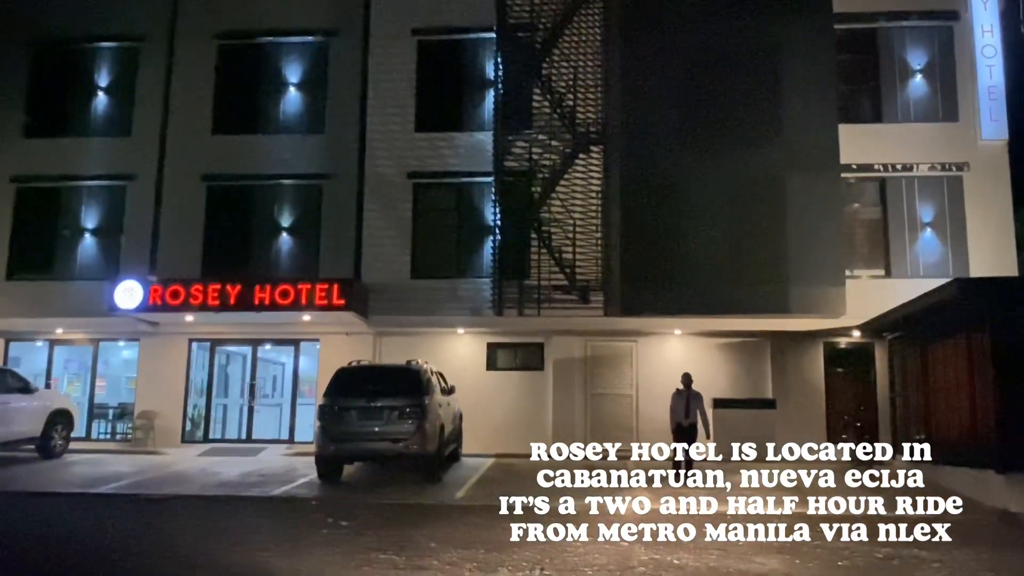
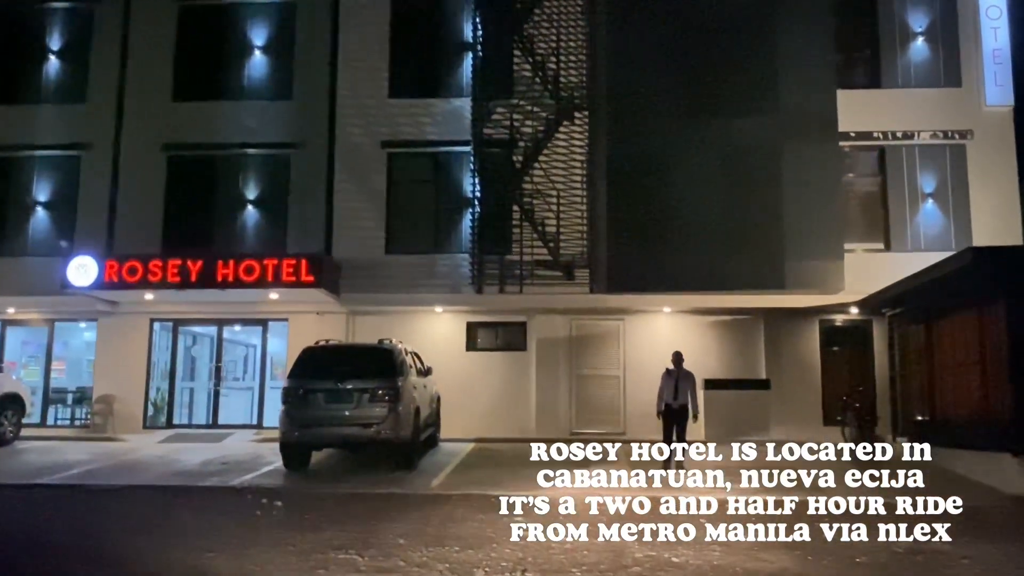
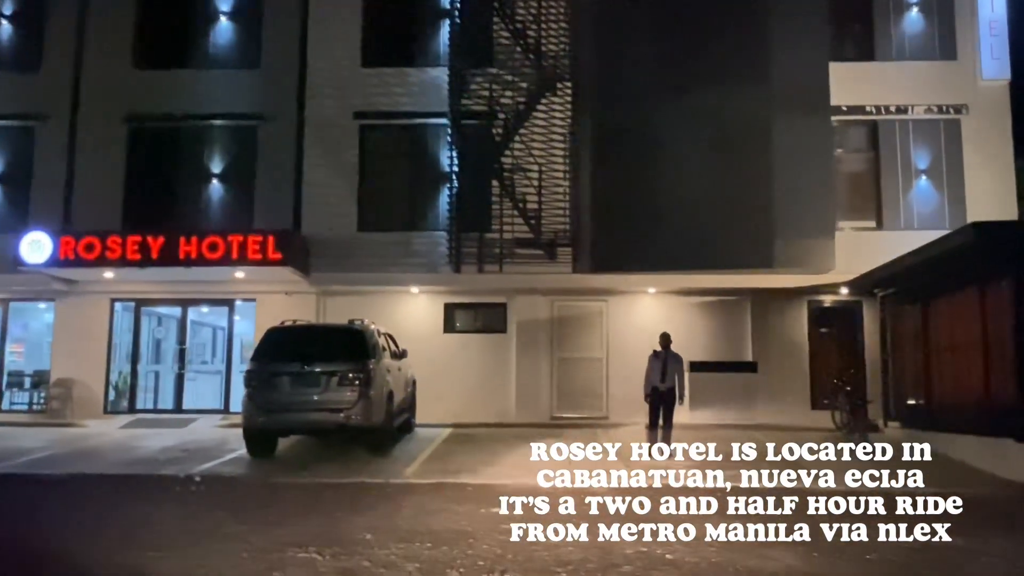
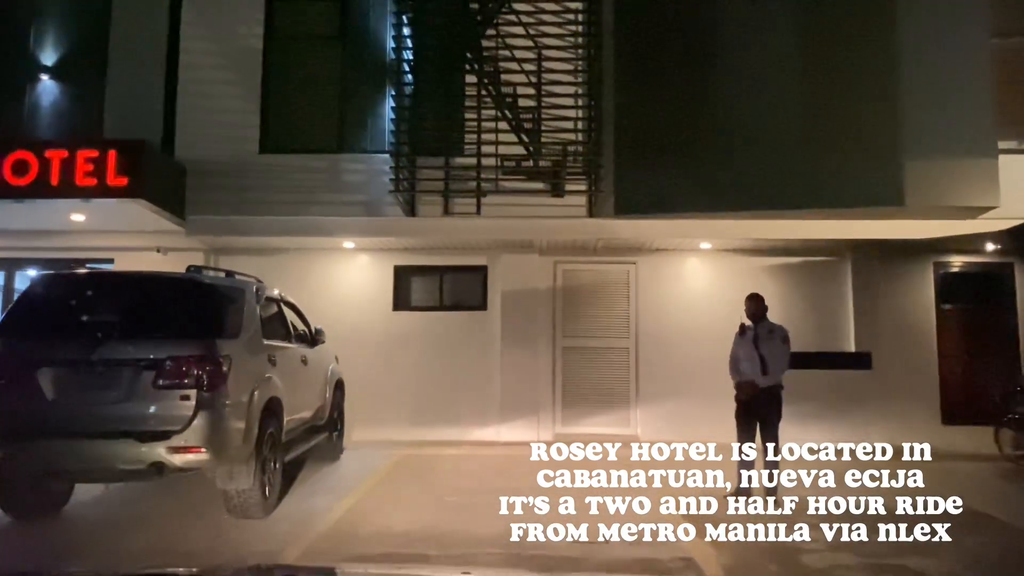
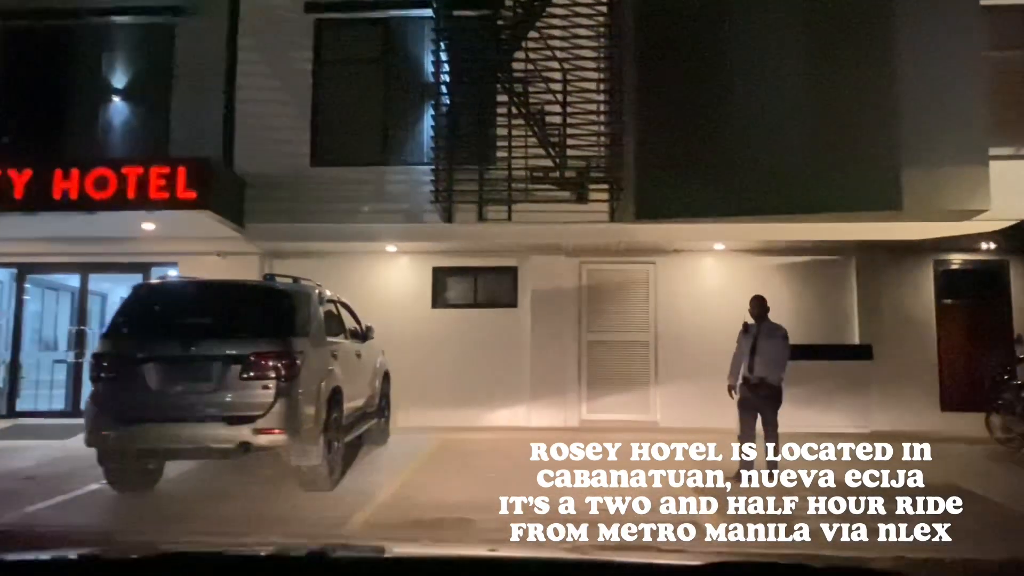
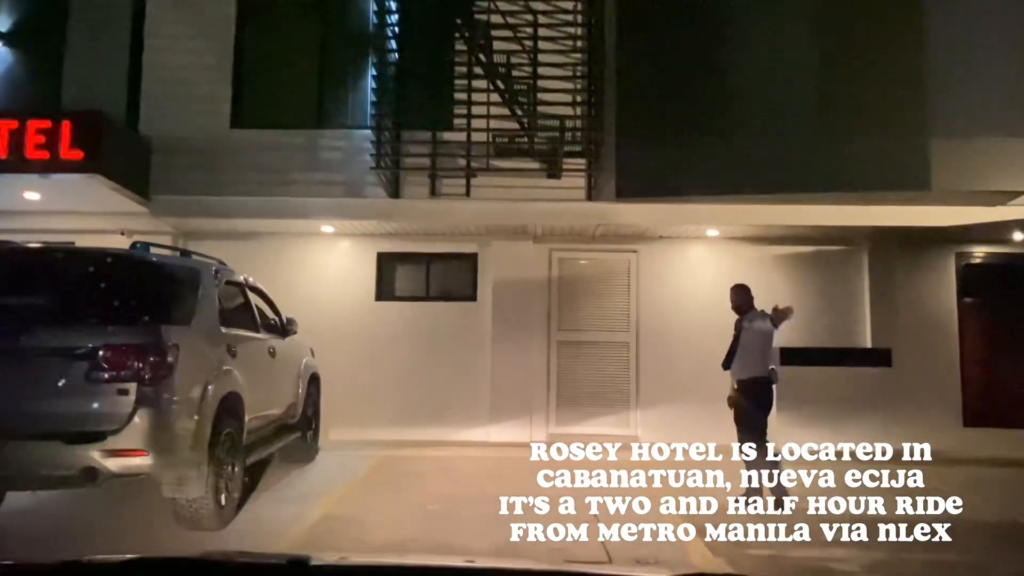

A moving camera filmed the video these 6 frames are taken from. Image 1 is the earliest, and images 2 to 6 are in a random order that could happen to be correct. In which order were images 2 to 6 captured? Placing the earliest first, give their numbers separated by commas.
2, 3, 5, 4, 6
